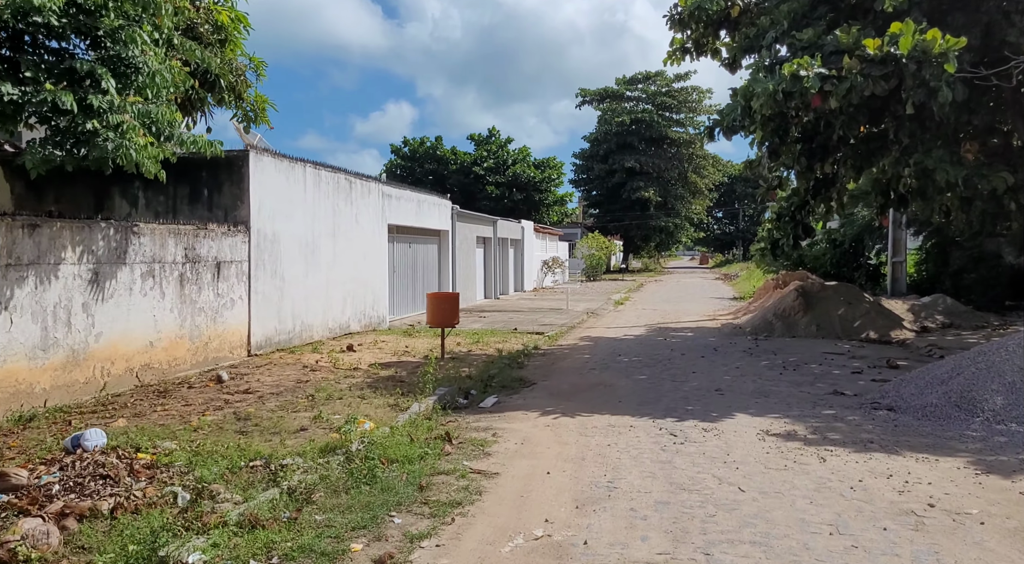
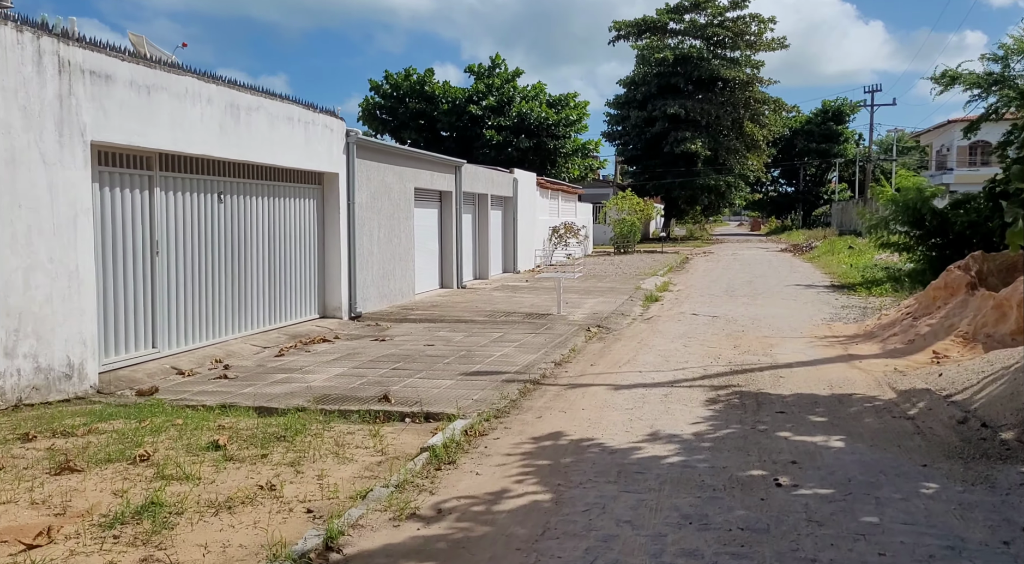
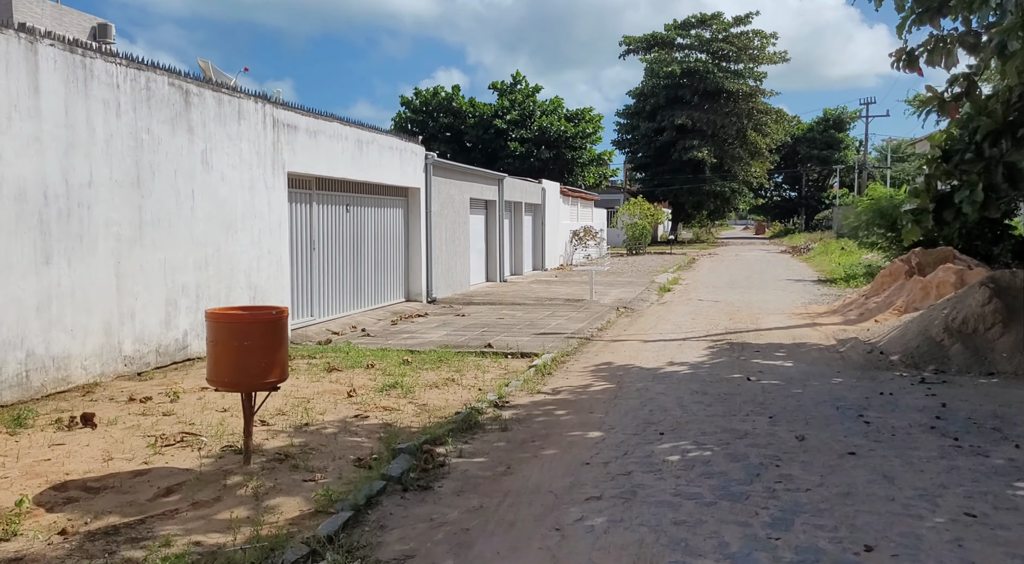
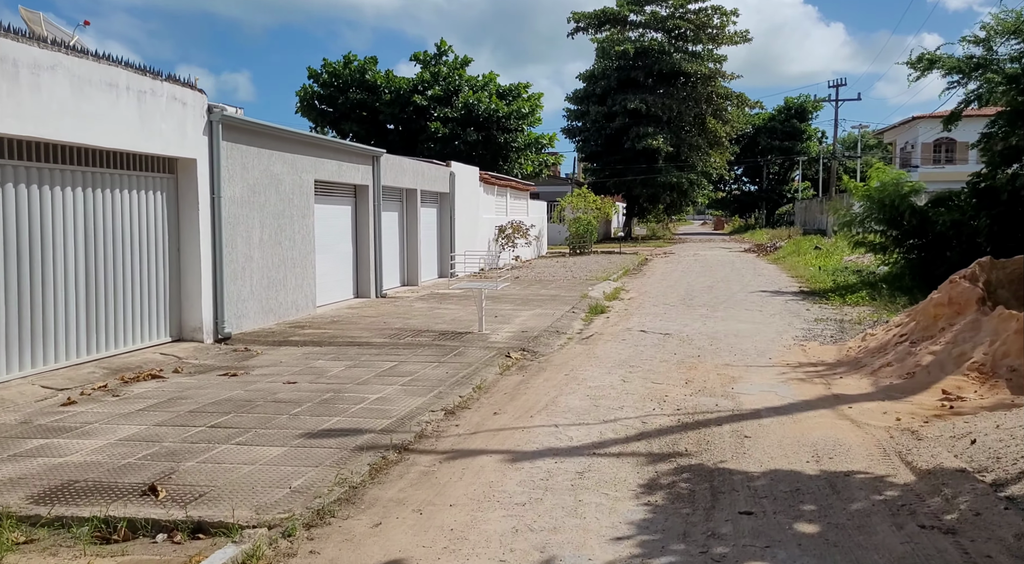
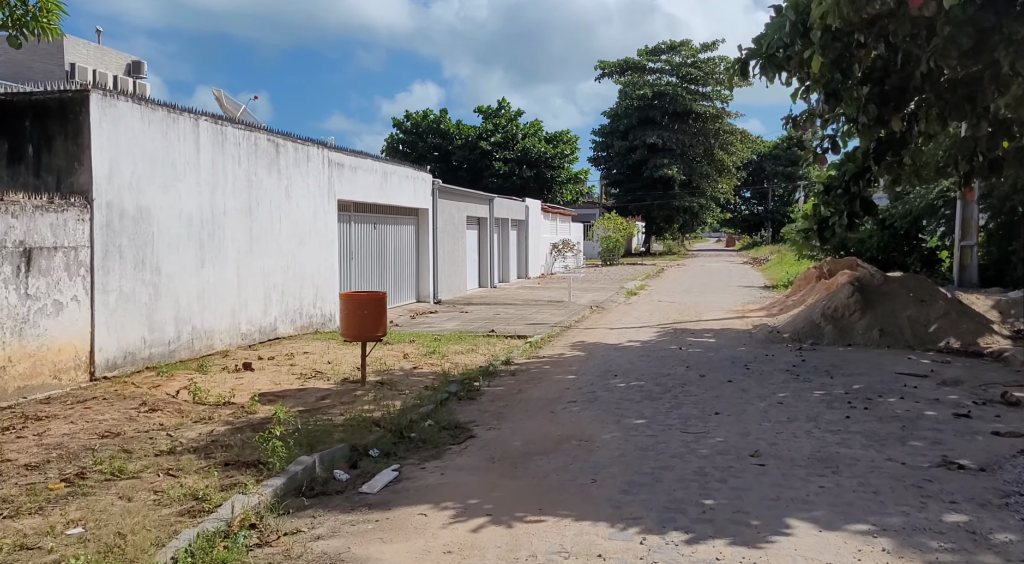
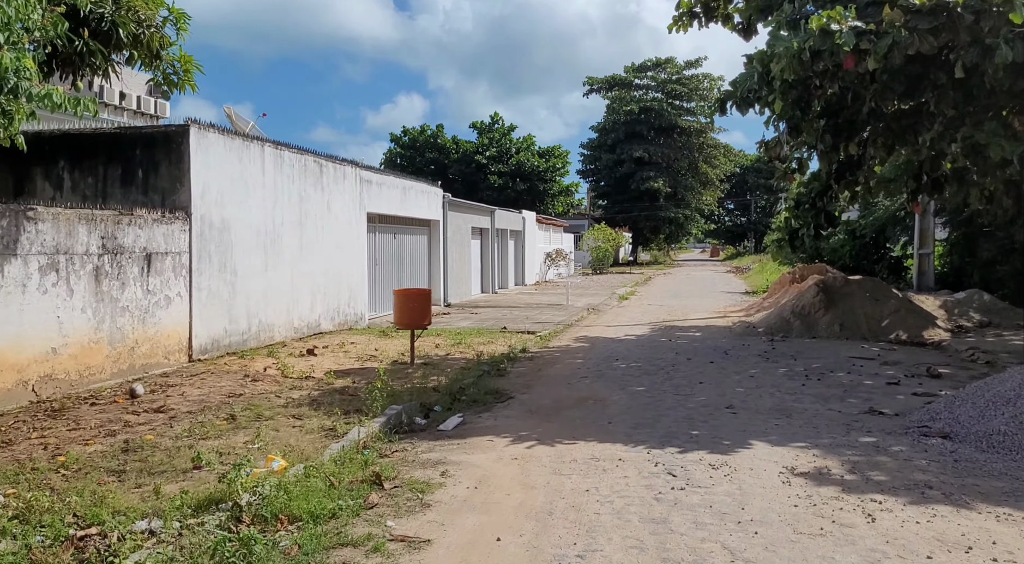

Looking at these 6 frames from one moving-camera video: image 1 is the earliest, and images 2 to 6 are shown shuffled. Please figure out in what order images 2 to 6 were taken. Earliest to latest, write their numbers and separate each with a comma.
6, 5, 3, 2, 4
